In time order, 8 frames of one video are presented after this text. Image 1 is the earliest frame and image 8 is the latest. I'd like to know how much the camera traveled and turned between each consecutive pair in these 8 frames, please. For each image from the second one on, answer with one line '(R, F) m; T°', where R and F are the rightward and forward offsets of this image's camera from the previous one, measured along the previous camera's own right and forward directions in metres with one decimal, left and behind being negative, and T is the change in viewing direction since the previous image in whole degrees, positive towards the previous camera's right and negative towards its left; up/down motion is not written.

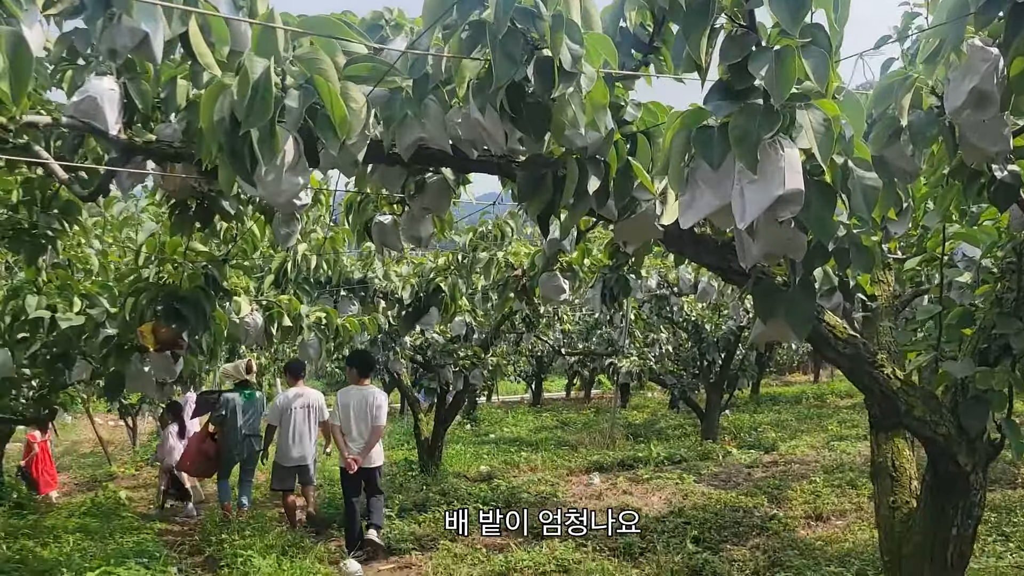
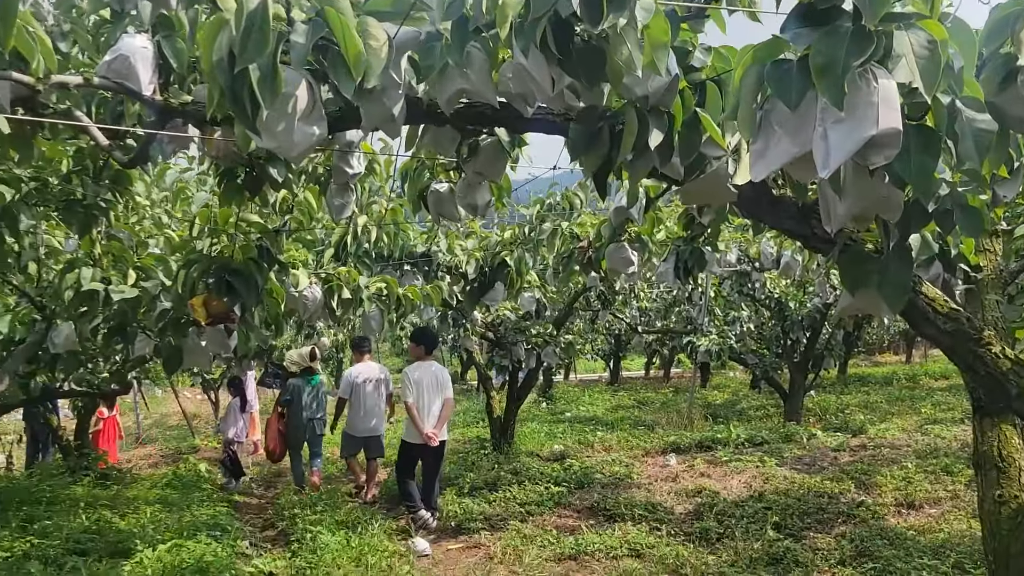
(0.0, +0.2) m; -5°
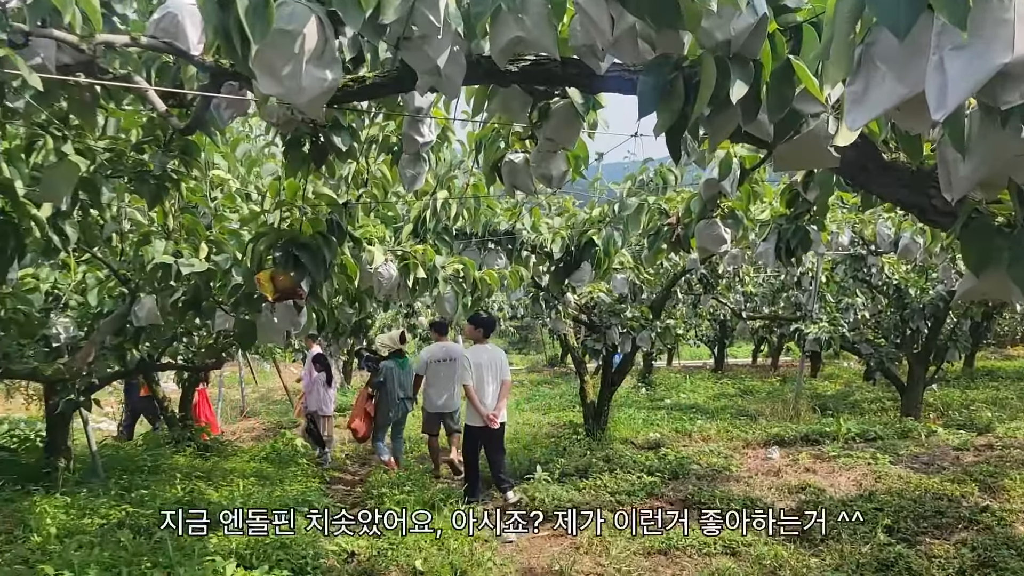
(+0.1, +0.2) m; -7°
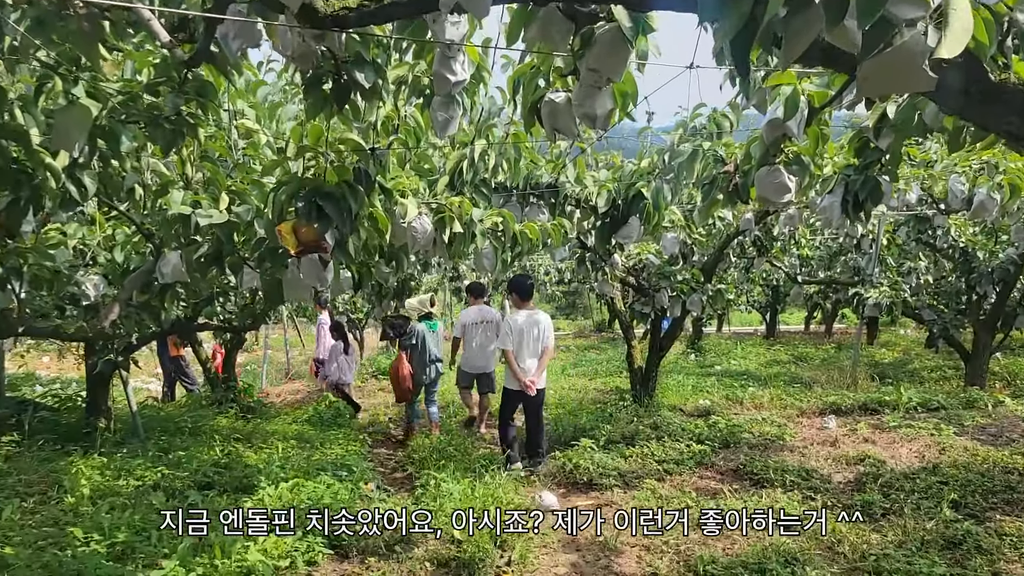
(0.0, +0.2) m; -3°
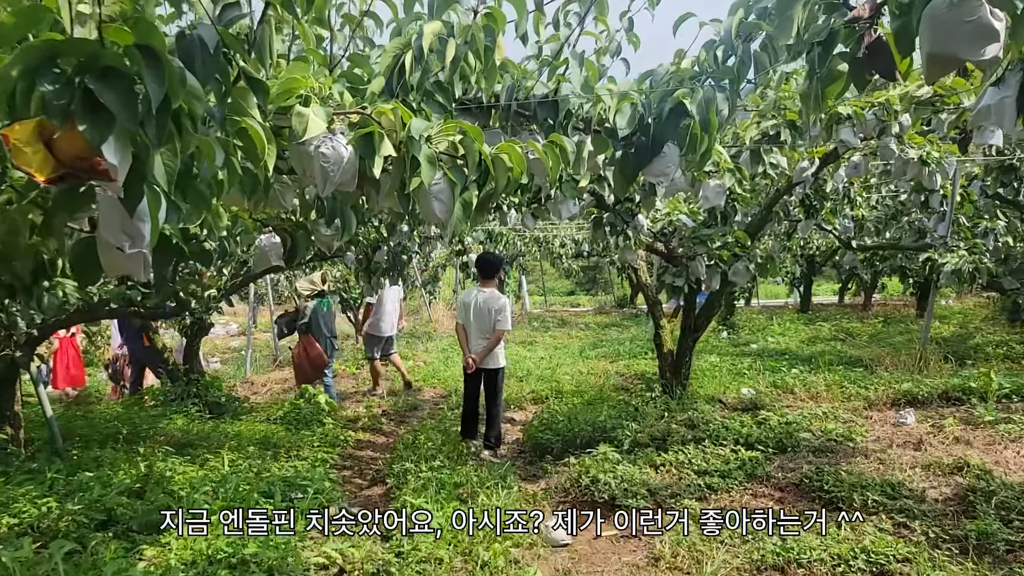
(+0.1, +1.0) m; -1°
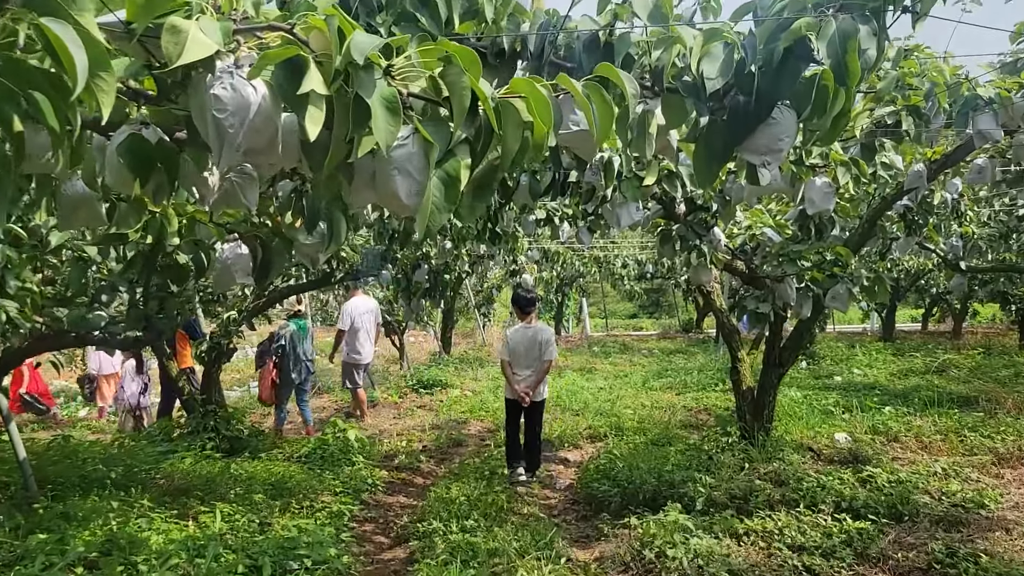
(+0.1, +0.7) m; -4°
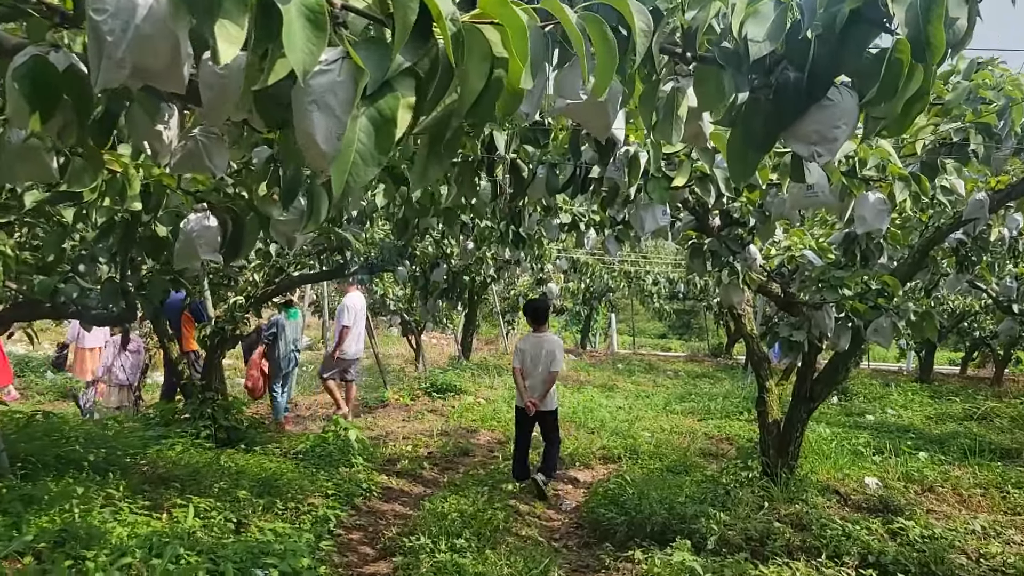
(+0.1, +0.3) m; -2°
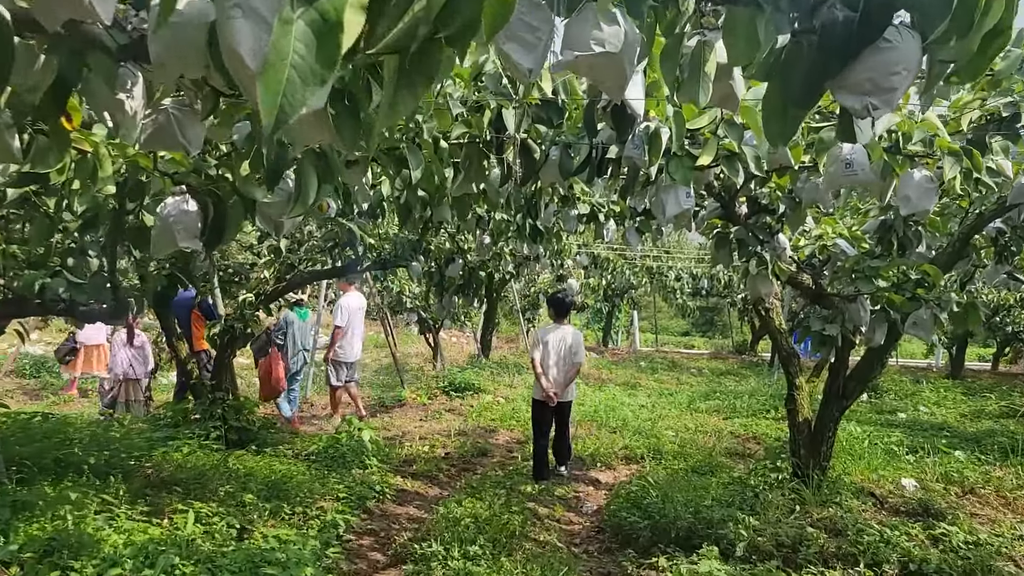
(0.0, +0.2) m; -1°
